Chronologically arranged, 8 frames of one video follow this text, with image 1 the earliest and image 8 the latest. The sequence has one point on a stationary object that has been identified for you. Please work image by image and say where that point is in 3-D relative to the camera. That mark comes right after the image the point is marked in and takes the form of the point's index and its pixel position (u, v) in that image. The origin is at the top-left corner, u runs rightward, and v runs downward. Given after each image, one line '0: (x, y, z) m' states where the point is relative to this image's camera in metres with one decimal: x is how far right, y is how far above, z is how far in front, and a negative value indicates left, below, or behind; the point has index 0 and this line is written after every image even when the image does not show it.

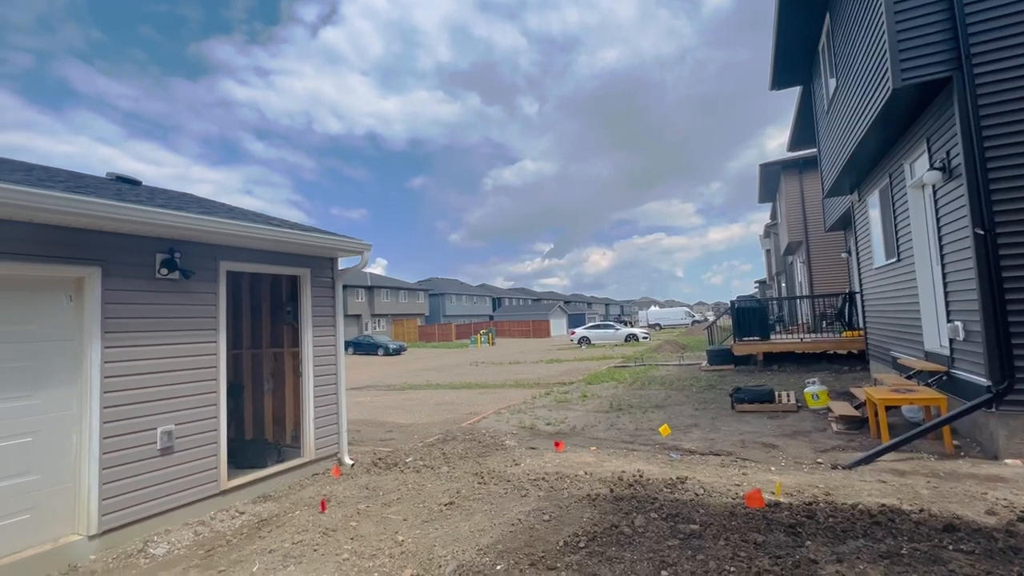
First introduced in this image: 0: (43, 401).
0: (-3.7, -0.9, +3.8) m
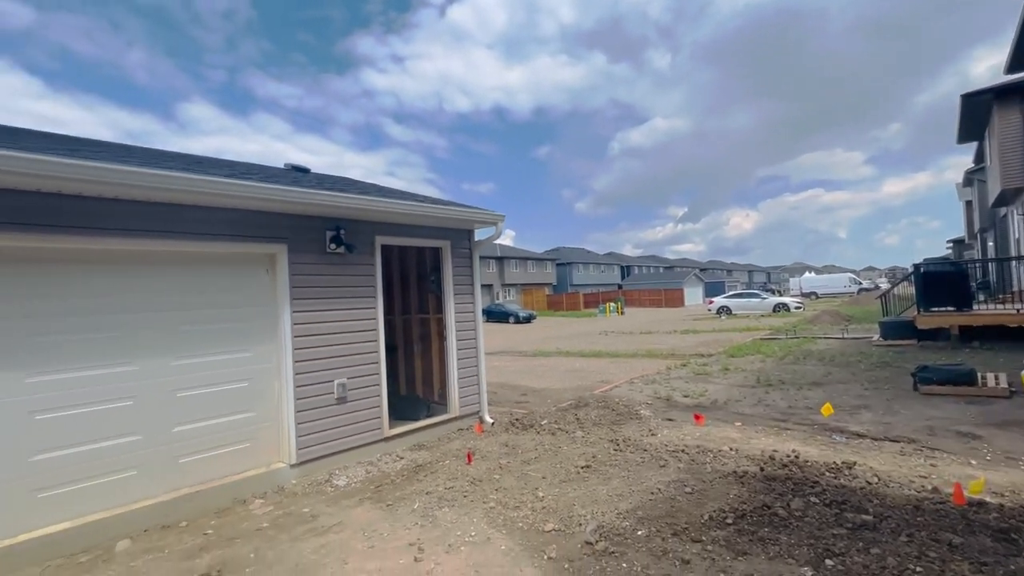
0: (-2.5, -0.6, +4.6) m
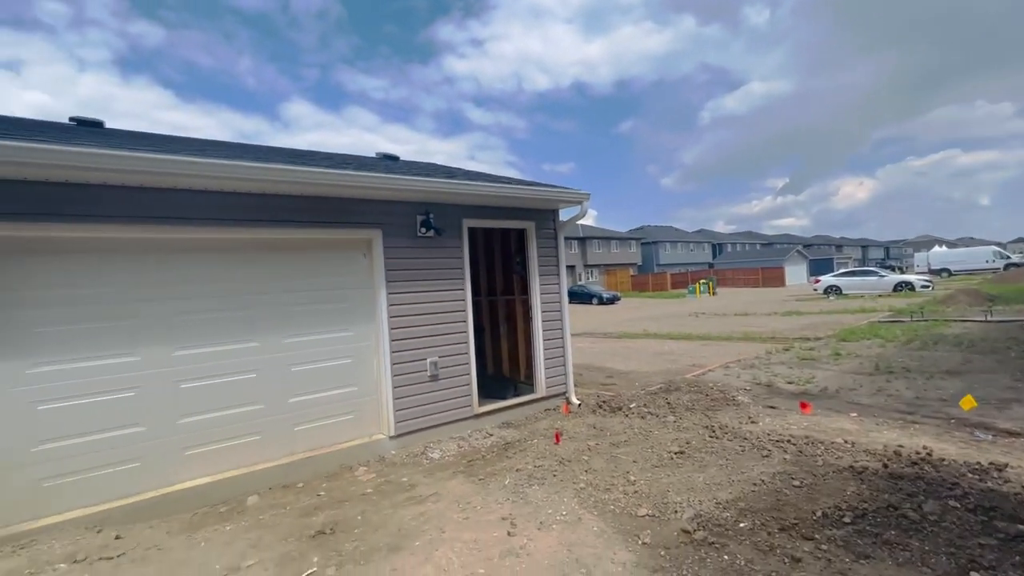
0: (-1.6, -0.5, +5.0) m
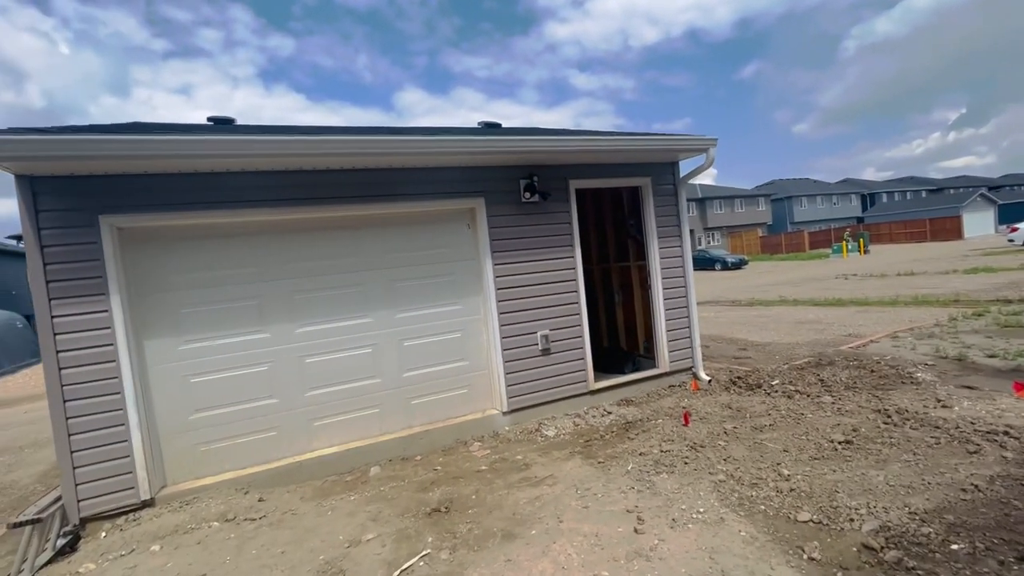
0: (-0.5, -0.2, +4.8) m
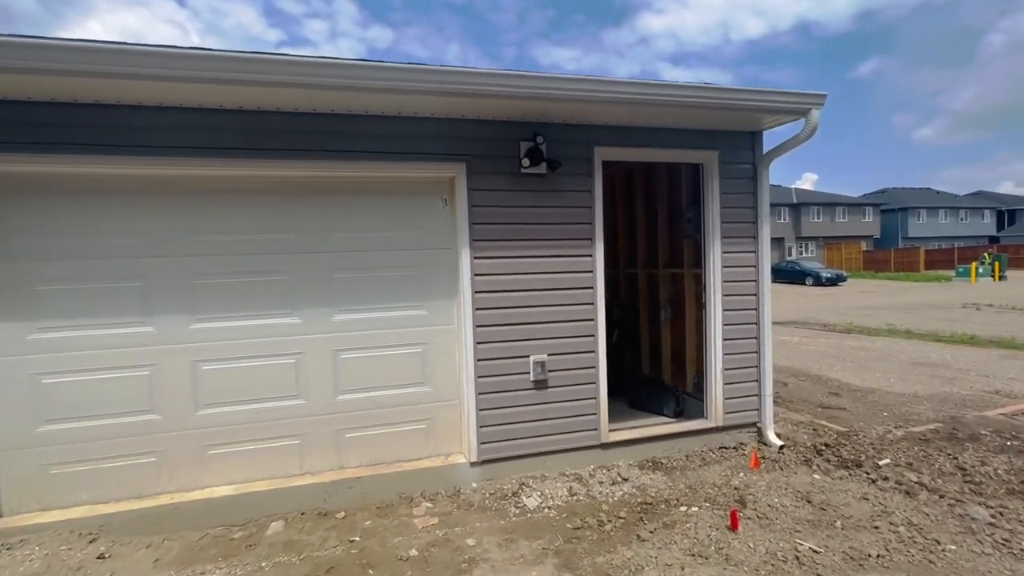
0: (-0.6, -0.2, +3.5) m
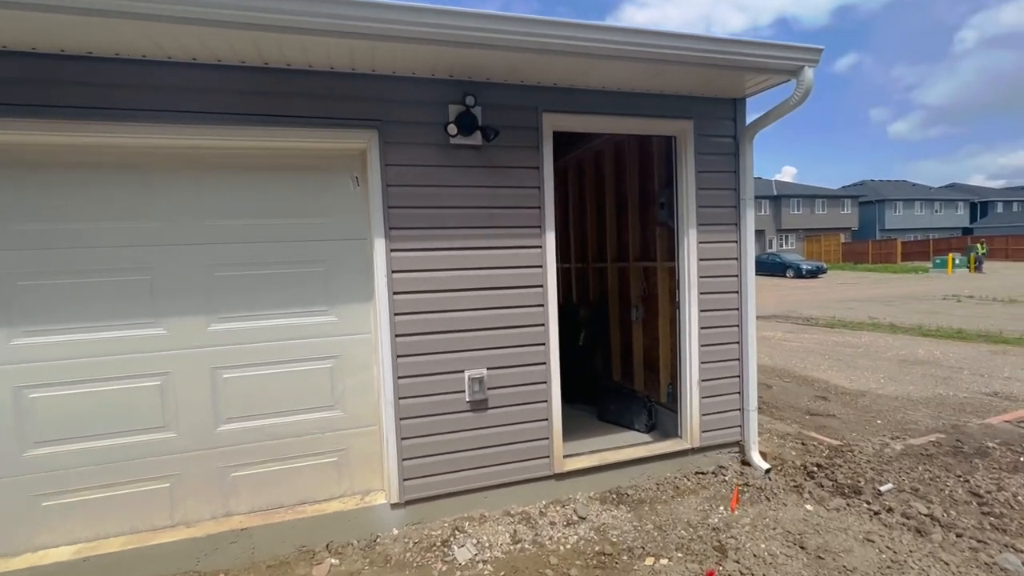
0: (-1.0, -0.2, +2.8) m
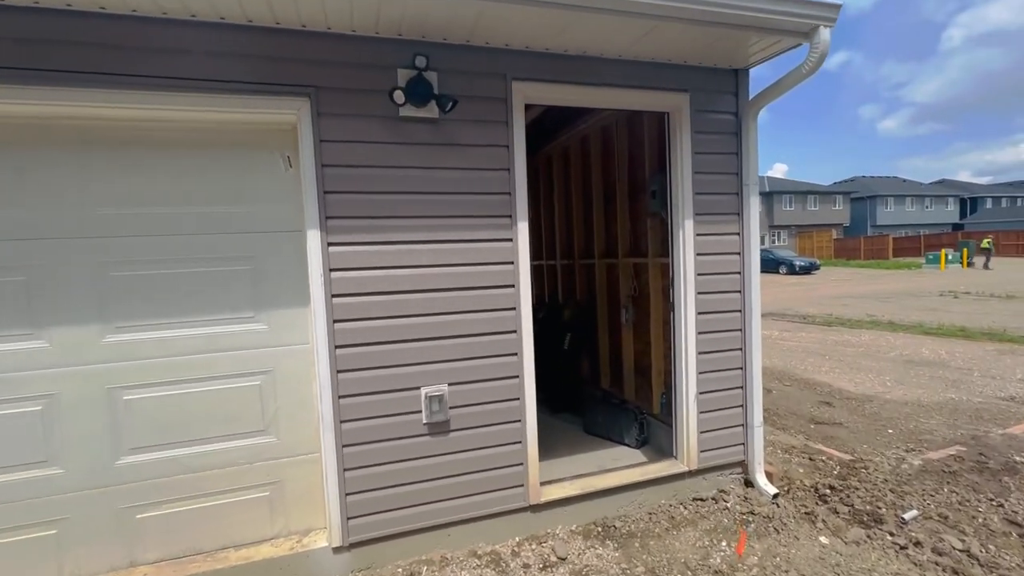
0: (-1.2, -0.2, +2.4) m
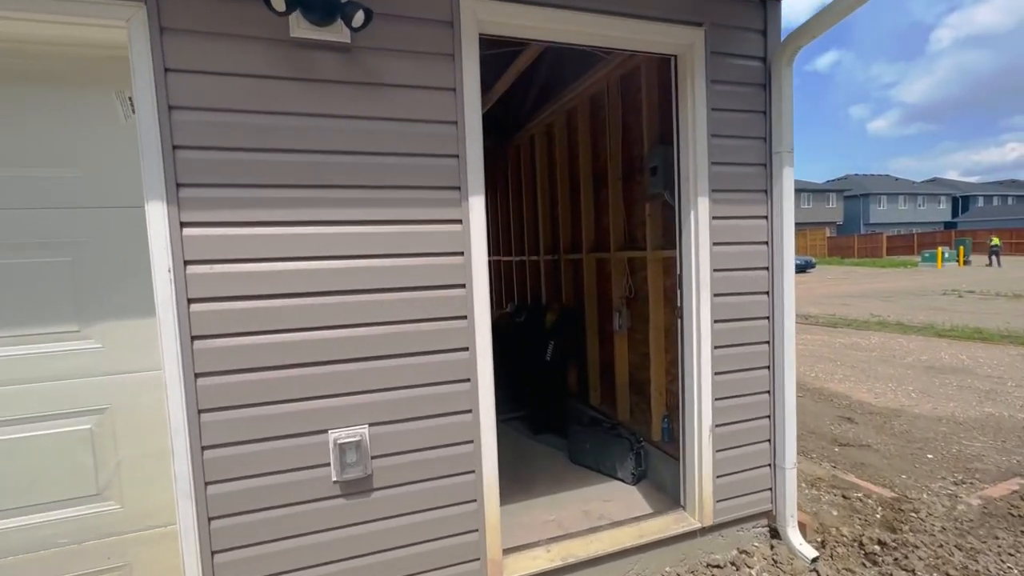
0: (-1.4, -0.2, +1.6) m
